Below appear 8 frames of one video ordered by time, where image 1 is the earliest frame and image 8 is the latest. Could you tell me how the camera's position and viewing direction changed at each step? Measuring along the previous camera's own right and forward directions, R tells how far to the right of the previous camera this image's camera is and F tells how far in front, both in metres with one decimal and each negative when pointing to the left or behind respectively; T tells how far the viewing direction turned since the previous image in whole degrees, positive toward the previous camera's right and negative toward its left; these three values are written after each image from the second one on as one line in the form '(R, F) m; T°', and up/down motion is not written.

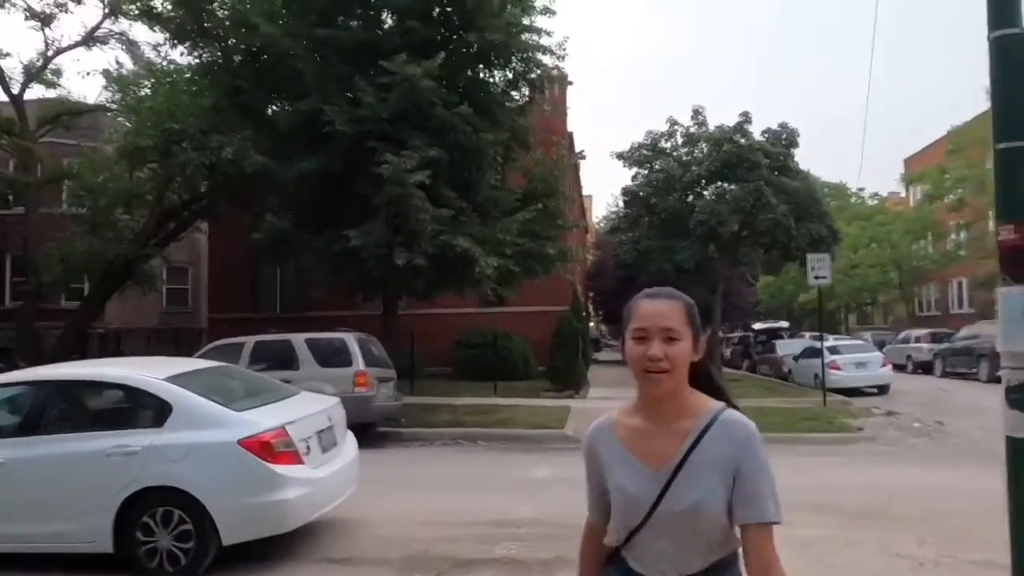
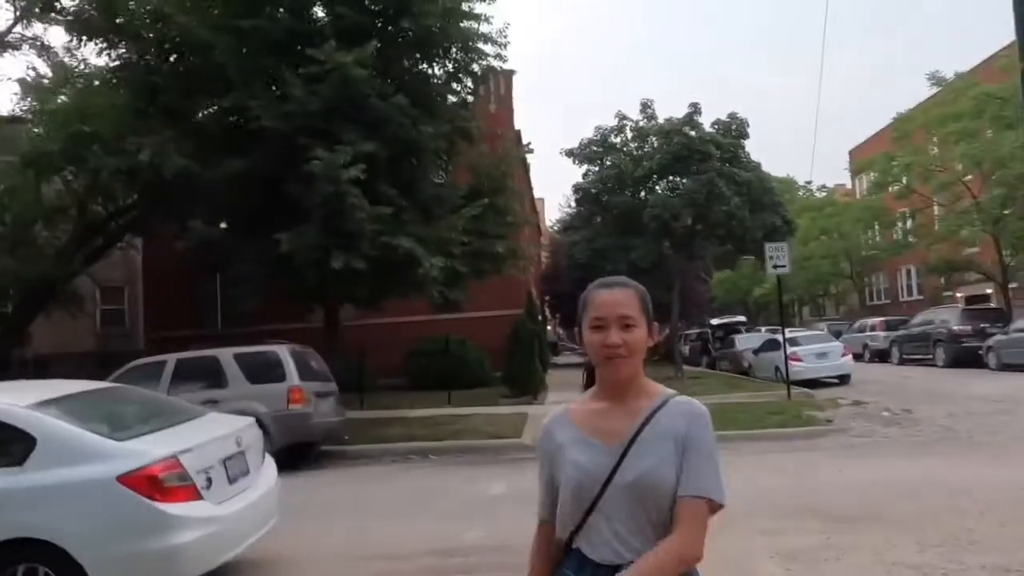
(+0.2, +1.0) m; +3°
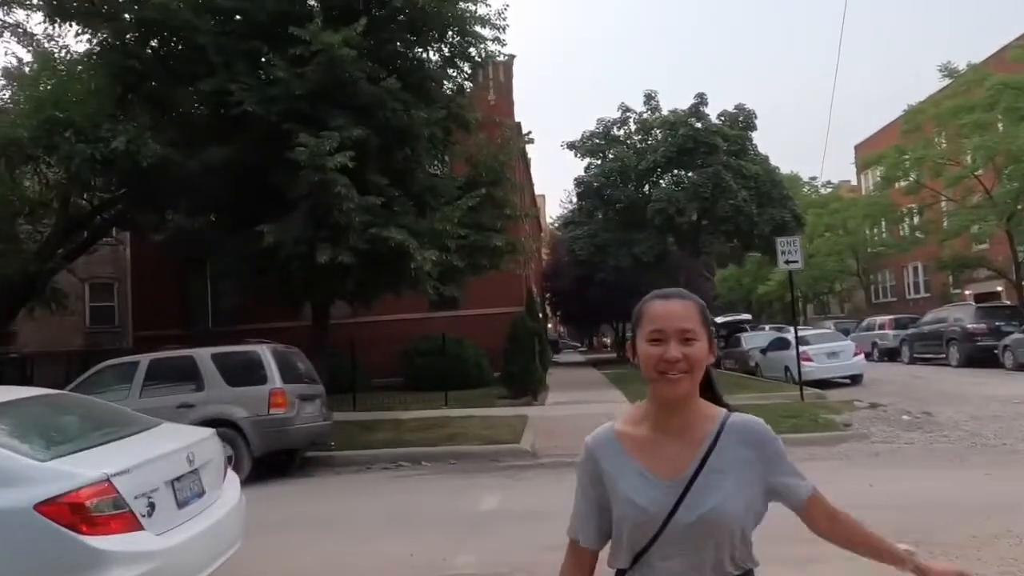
(0.0, +0.9) m; 0°
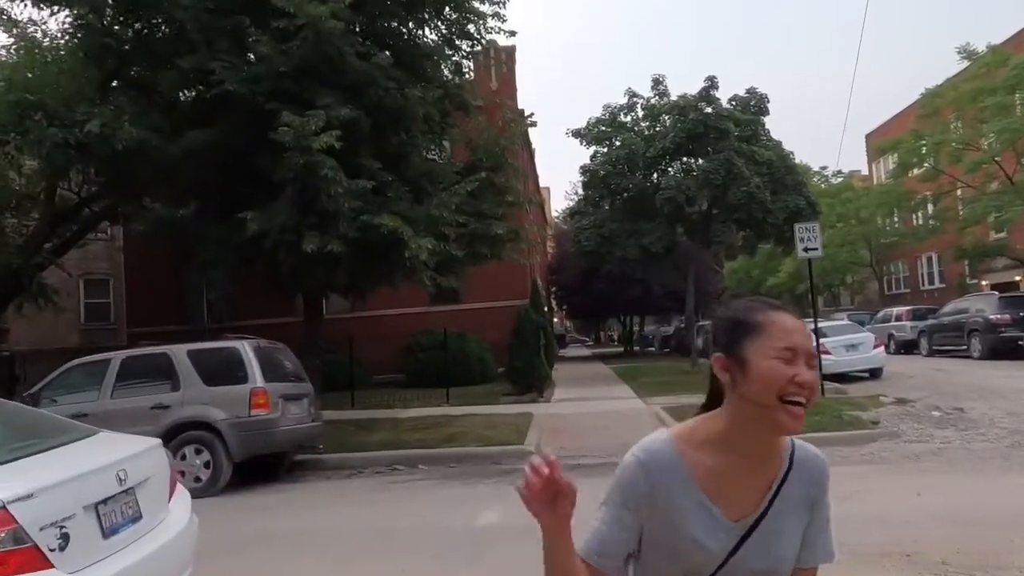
(+0.1, +1.0) m; 0°
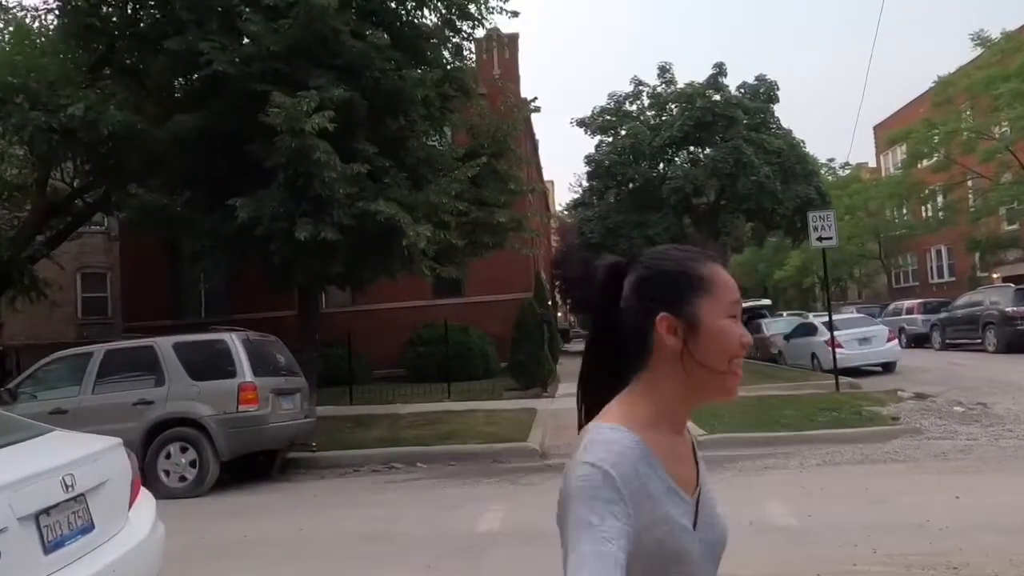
(0.0, +0.6) m; 0°
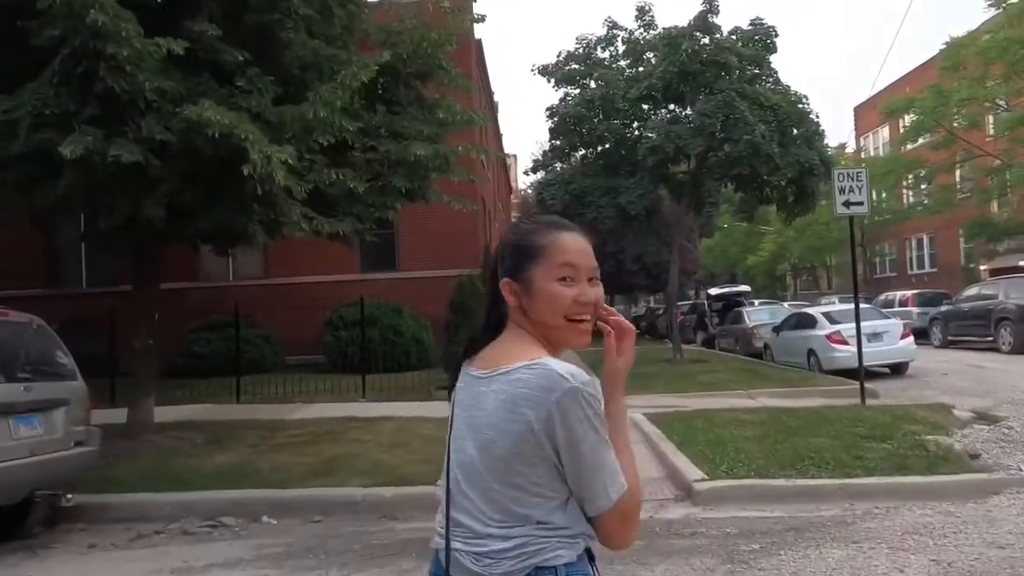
(+0.6, +4.3) m; +3°
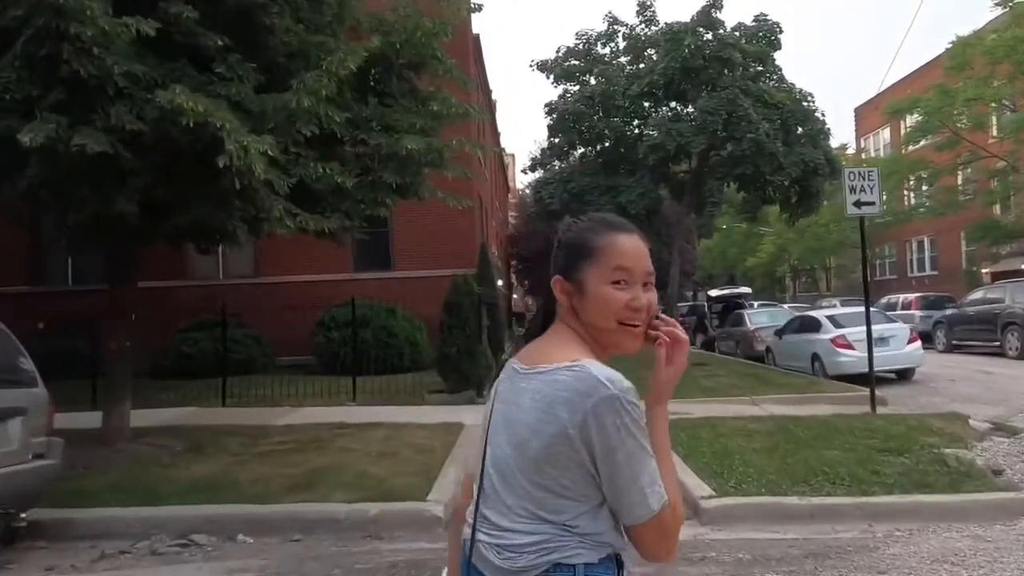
(0.0, +0.5) m; 0°
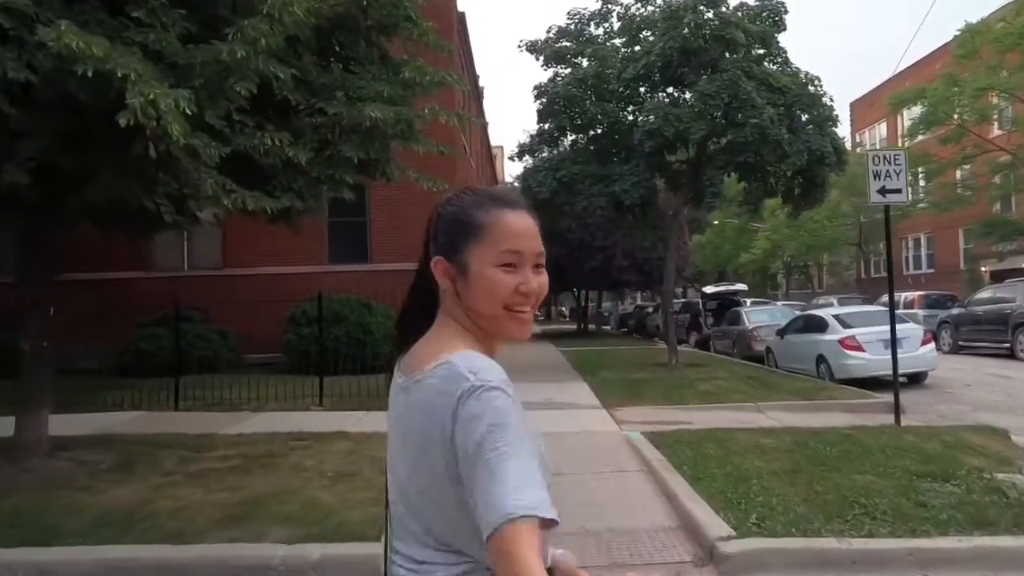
(+0.1, +1.4) m; +1°
